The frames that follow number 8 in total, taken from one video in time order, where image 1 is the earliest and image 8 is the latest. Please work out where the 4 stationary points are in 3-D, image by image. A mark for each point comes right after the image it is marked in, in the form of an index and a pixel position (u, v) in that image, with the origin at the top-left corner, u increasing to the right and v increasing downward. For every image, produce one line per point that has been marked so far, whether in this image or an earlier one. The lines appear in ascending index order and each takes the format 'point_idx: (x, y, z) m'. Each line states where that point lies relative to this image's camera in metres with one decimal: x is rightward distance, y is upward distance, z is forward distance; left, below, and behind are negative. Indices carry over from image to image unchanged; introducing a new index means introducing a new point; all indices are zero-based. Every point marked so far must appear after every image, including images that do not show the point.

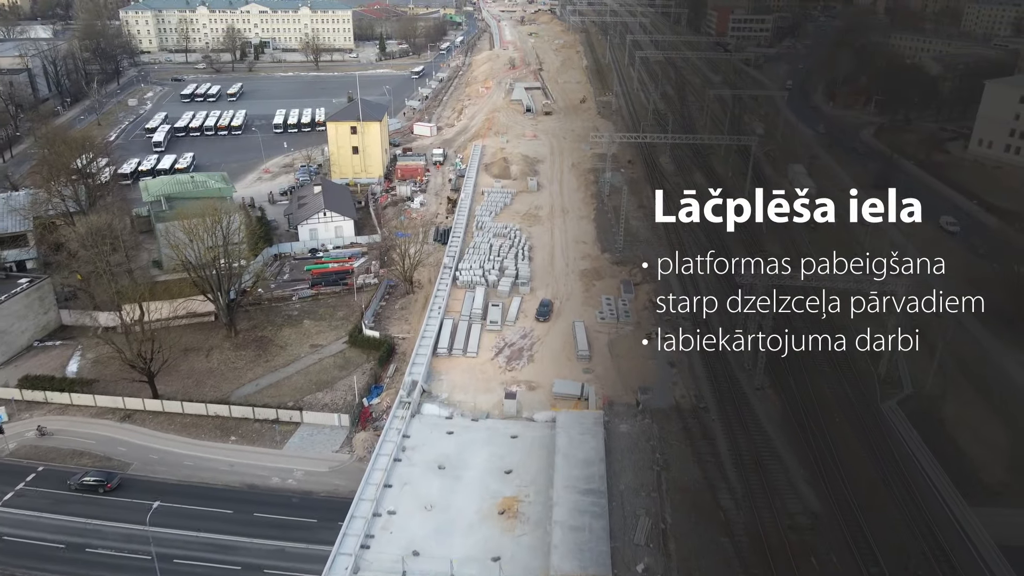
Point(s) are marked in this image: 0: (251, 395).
0: (-6.9, -2.8, +16.9) m
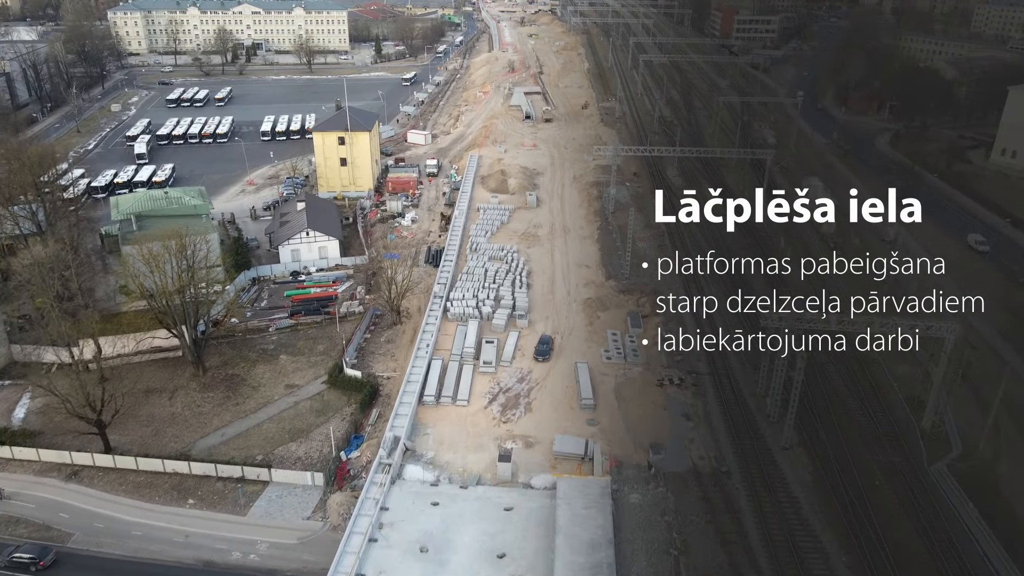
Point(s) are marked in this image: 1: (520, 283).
0: (-7.0, -3.7, +15.1) m
1: (+0.2, +0.2, +19.7) m
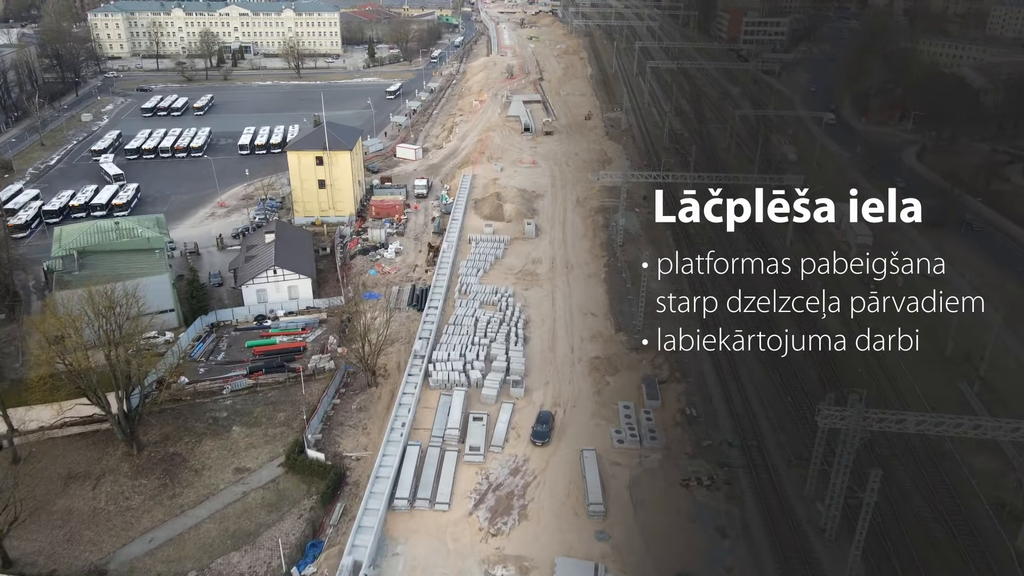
0: (-7.1, -5.2, +12.3) m
1: (+0.1, -1.3, +17.0) m
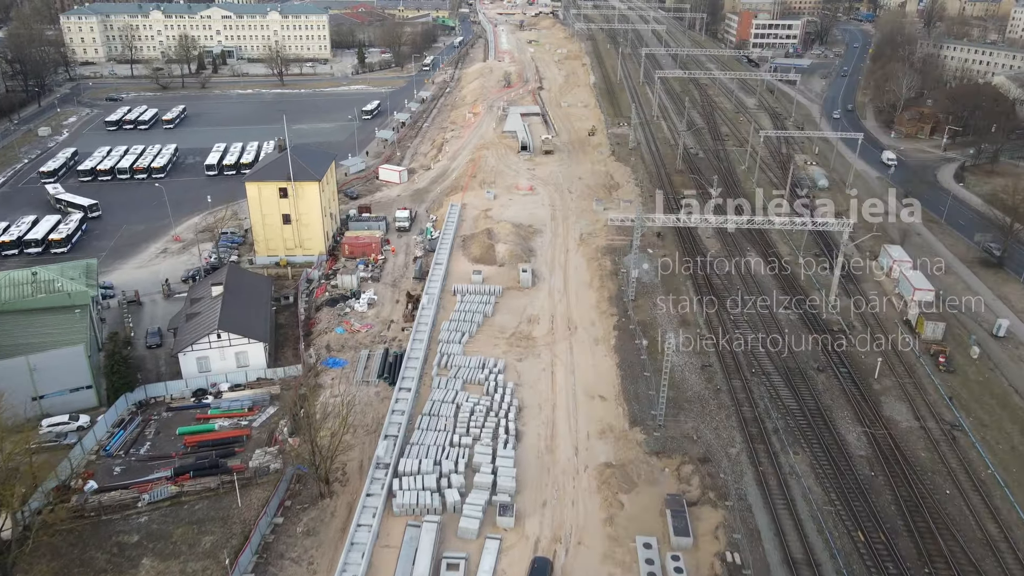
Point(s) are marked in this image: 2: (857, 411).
0: (-7.4, -7.0, +8.9) m
1: (-0.2, -3.1, +13.6) m
2: (+7.6, -2.7, +14.1) m
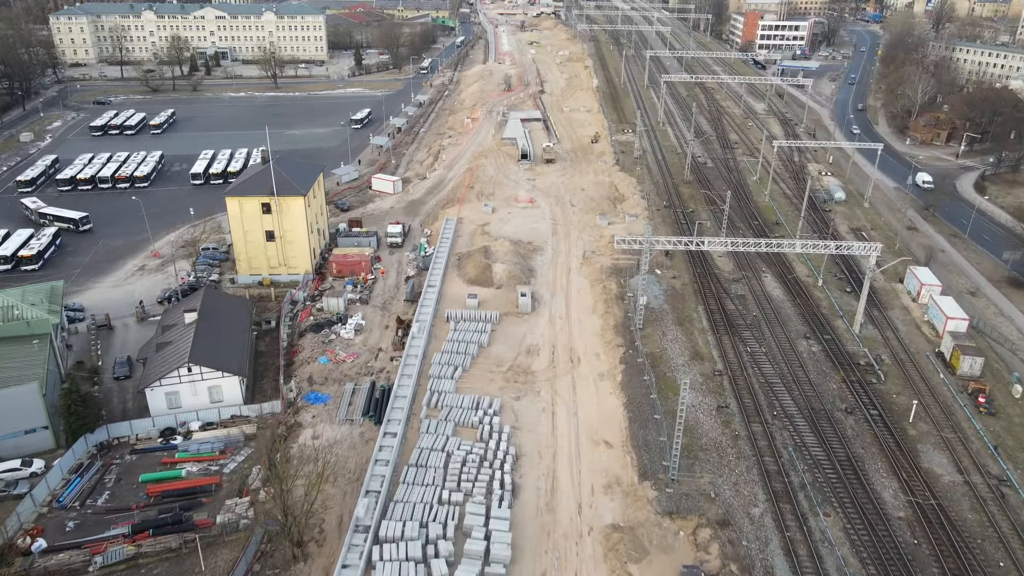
0: (-7.5, -7.7, +7.5) m
1: (-0.2, -3.8, +12.2) m
2: (+7.5, -3.4, +12.7) m
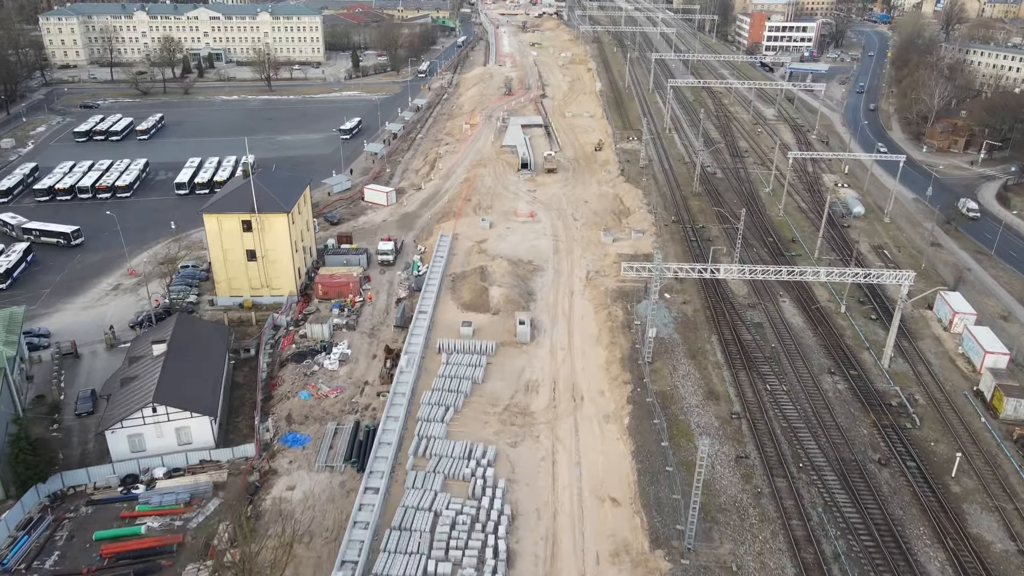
0: (-7.6, -8.4, +6.1) m
1: (-0.3, -4.5, +10.7) m
2: (+7.4, -4.2, +11.2) m
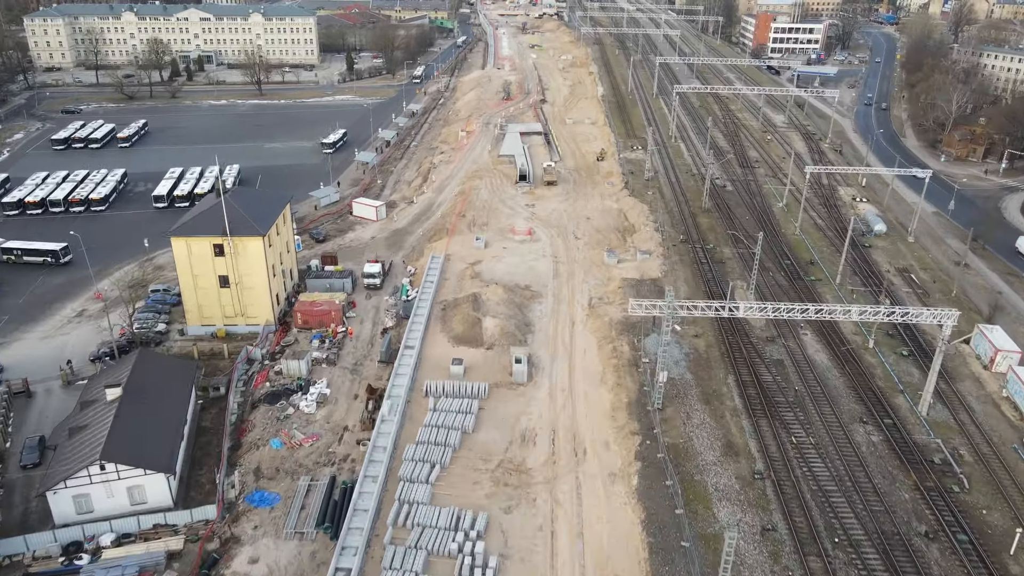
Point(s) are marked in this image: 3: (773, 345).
0: (-7.7, -9.2, +4.6) m
1: (-0.4, -5.3, +9.1) m
2: (+7.3, -5.0, +9.6) m
3: (+6.6, -1.4, +16.1) m
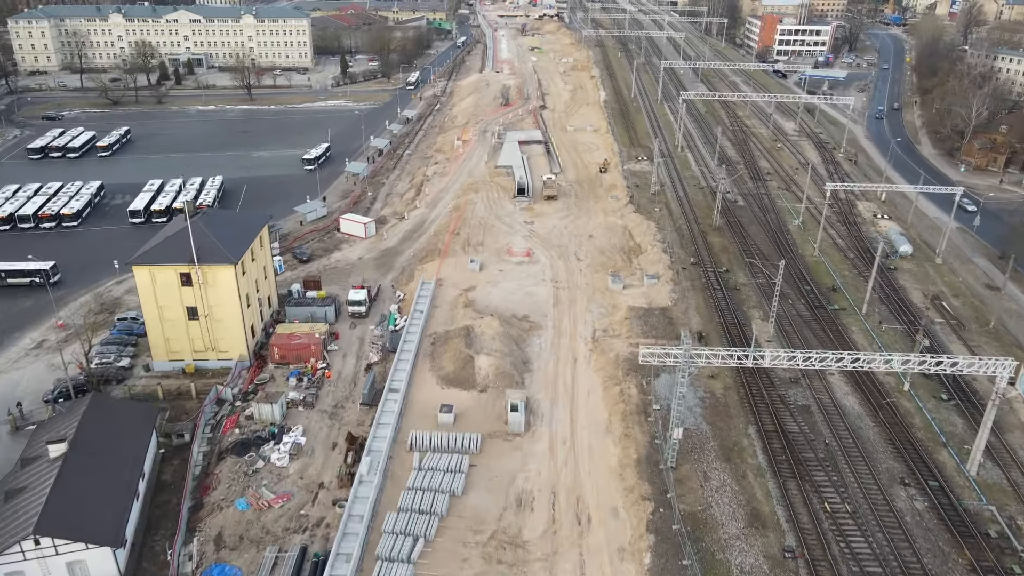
0: (-7.8, -10.0, +3.0) m
1: (-0.5, -6.2, +7.6) m
2: (+7.2, -5.8, +8.0) m
3: (+6.5, -2.3, +14.5) m
